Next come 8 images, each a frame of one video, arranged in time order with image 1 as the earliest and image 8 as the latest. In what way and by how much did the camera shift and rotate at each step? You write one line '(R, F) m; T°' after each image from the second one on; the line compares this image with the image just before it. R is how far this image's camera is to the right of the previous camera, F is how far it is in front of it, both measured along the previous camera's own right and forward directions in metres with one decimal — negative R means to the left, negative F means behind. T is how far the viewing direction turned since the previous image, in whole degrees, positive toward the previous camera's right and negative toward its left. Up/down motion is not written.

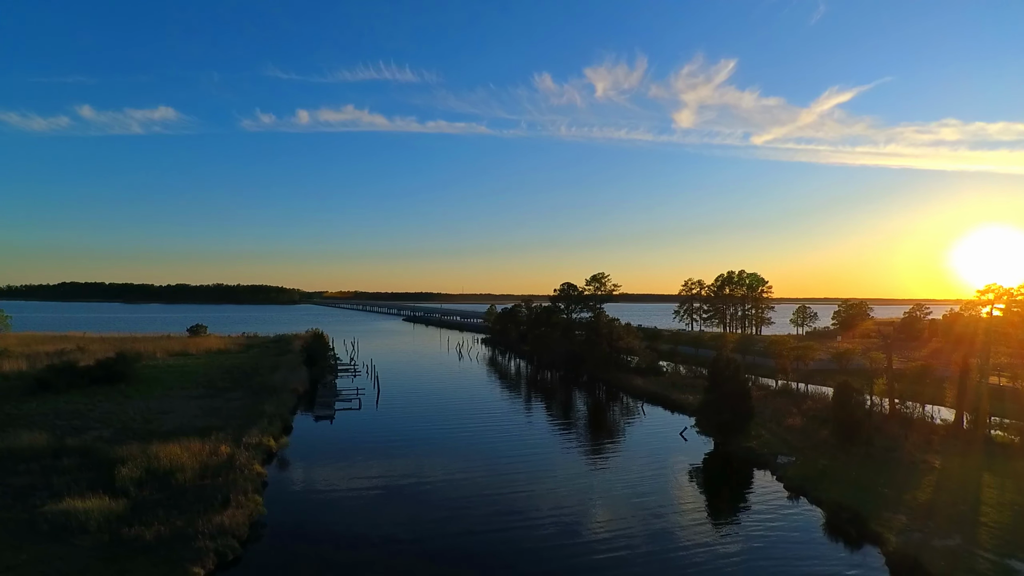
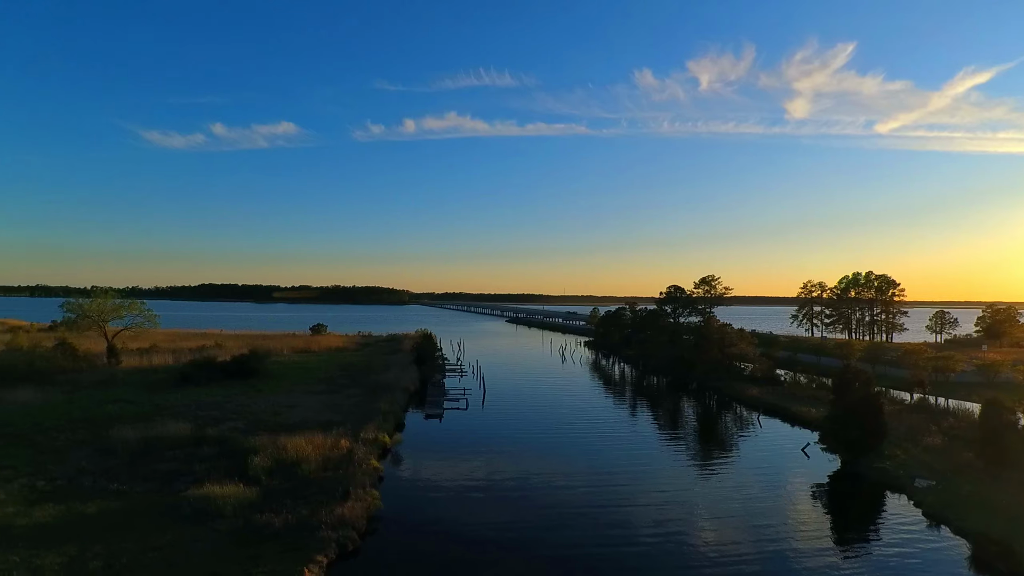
(-1.2, +0.1) m; -9°
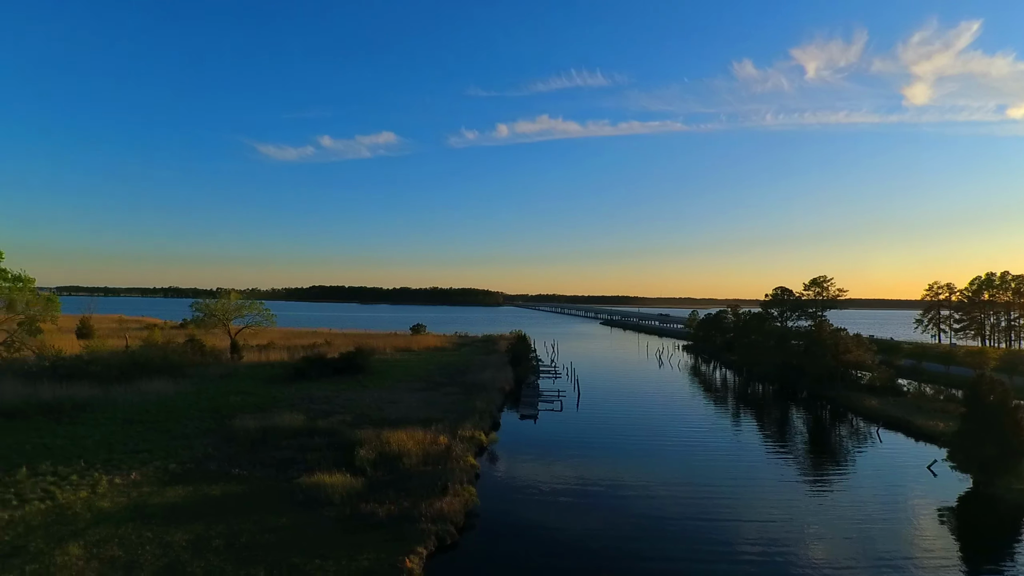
(-0.8, -0.1) m; -8°
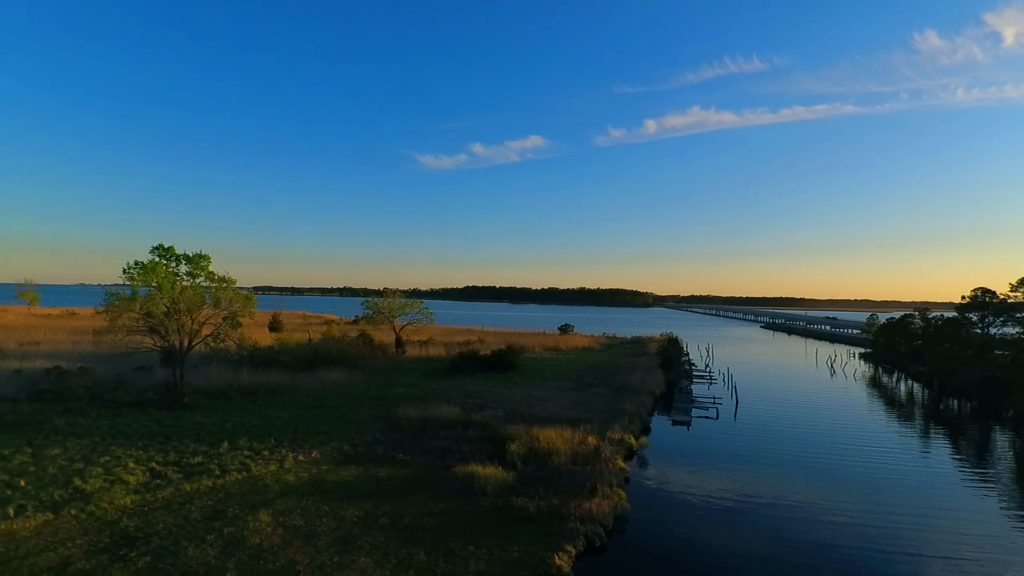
(-1.7, -0.2) m; -12°
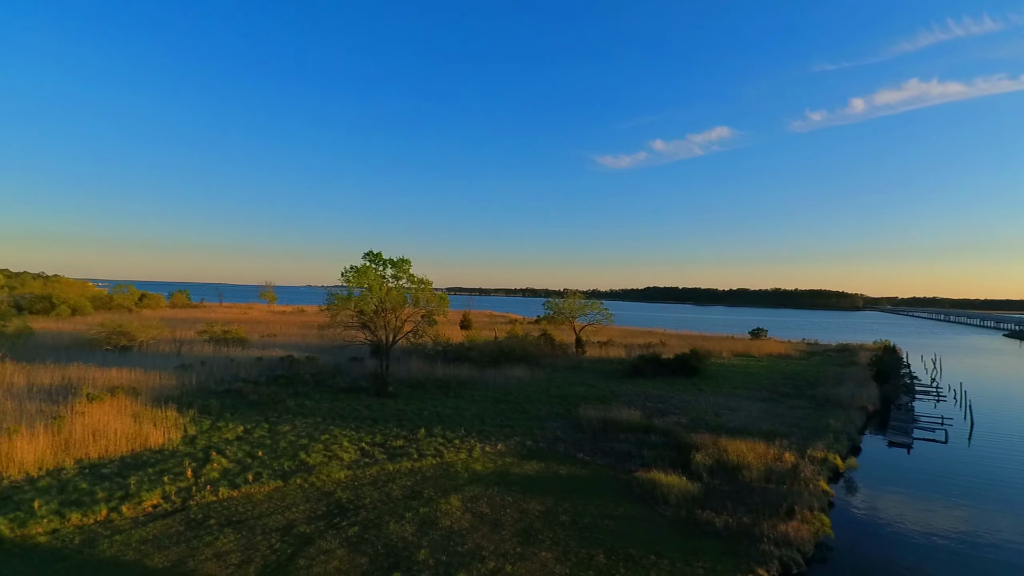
(-0.4, +0.1) m; -18°
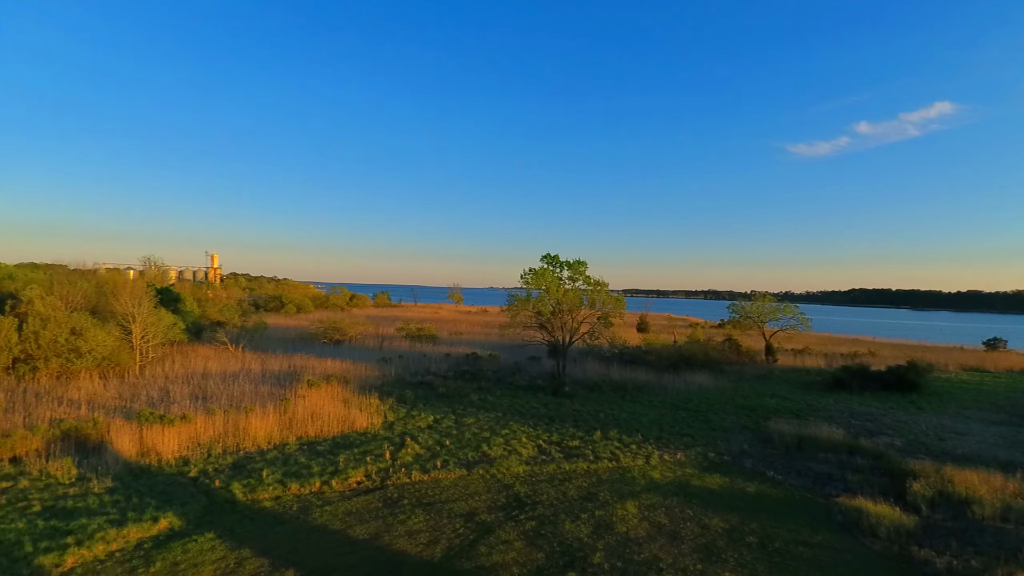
(0.0, +0.1) m; -19°
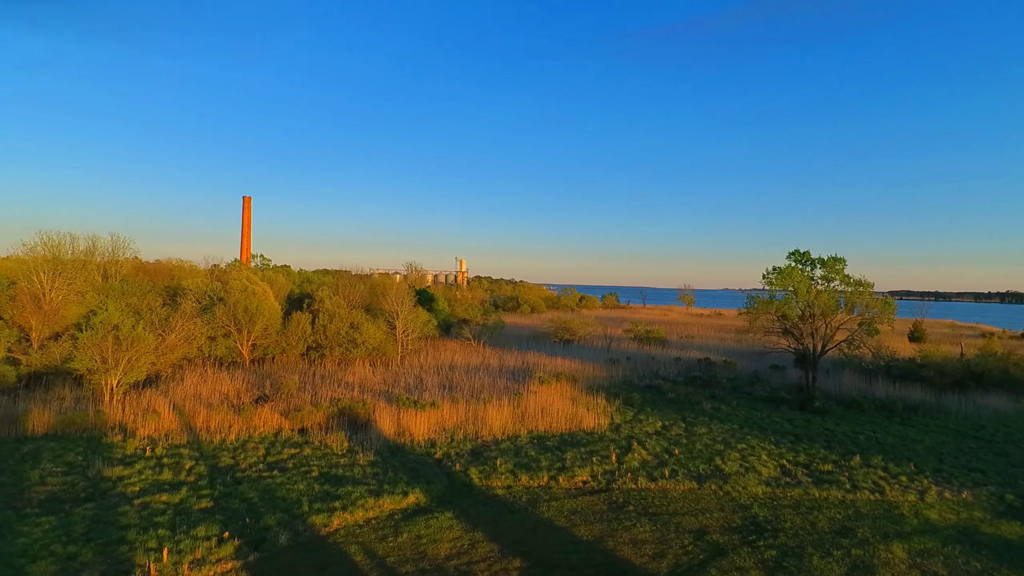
(0.0, +0.1) m; -24°
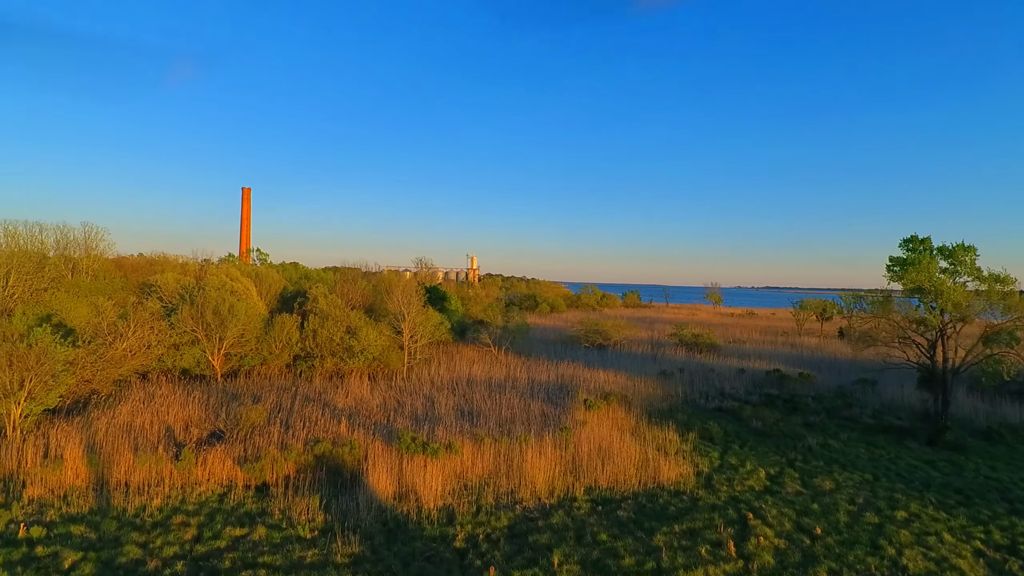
(-0.1, +0.5) m; -1°
